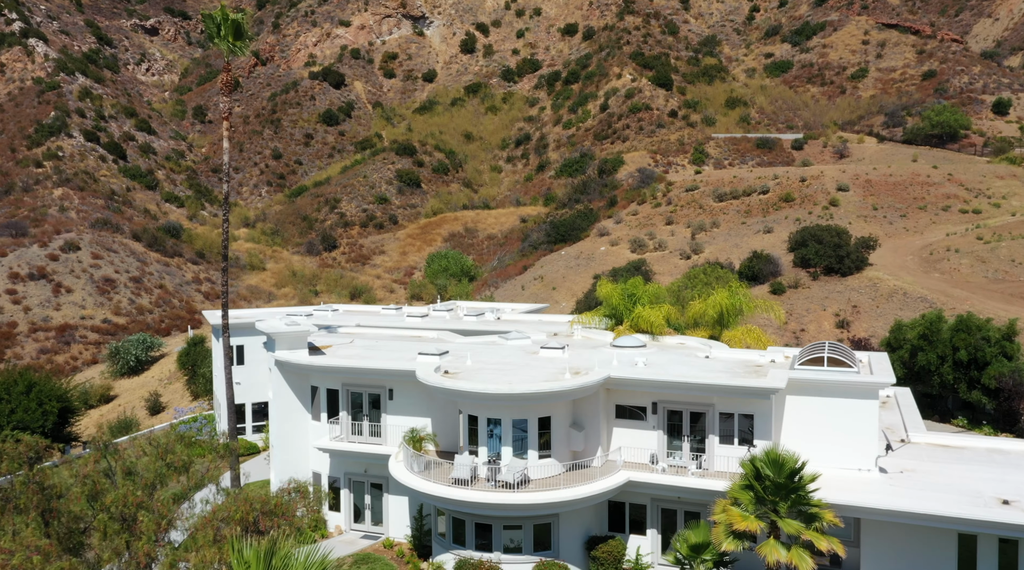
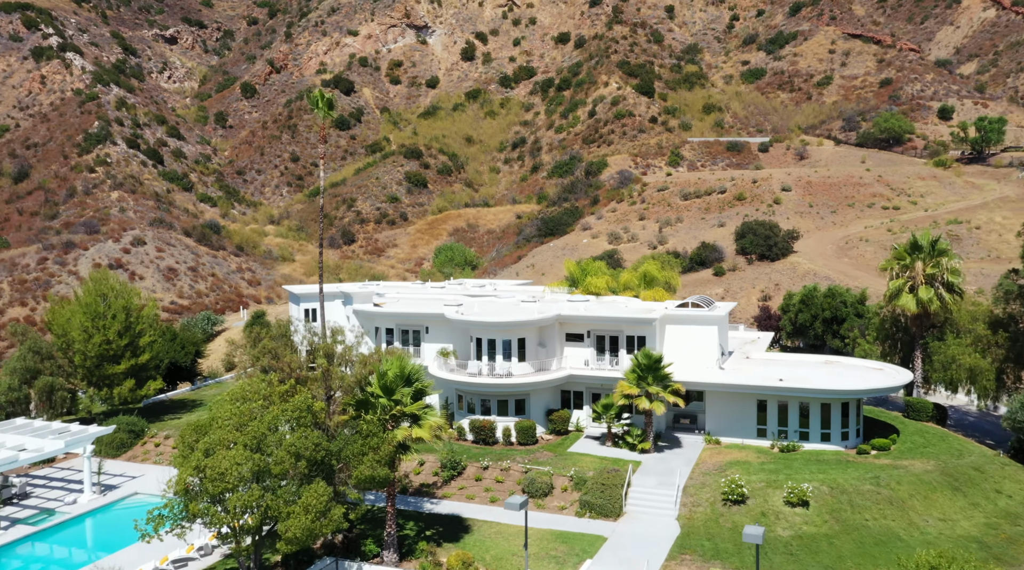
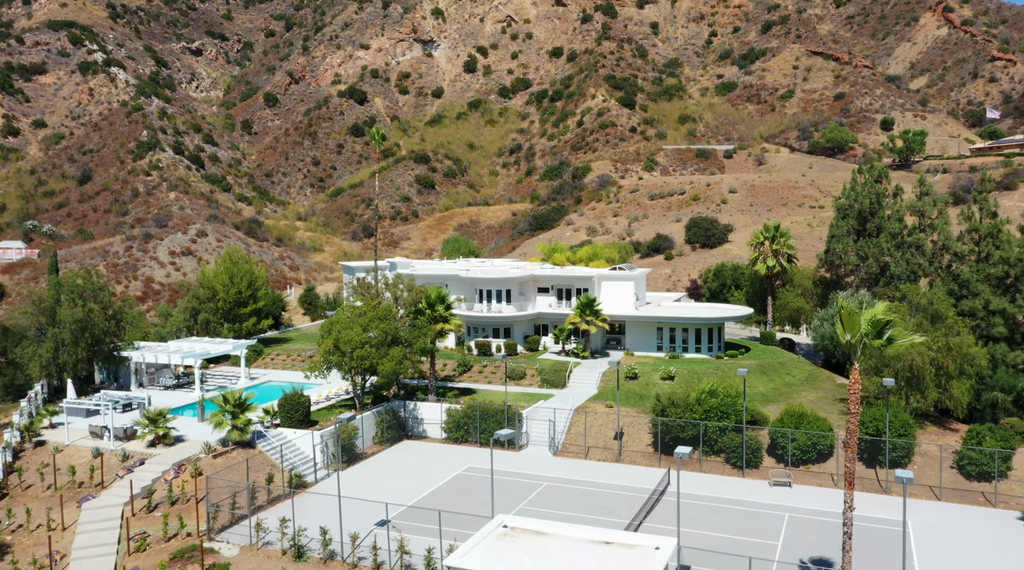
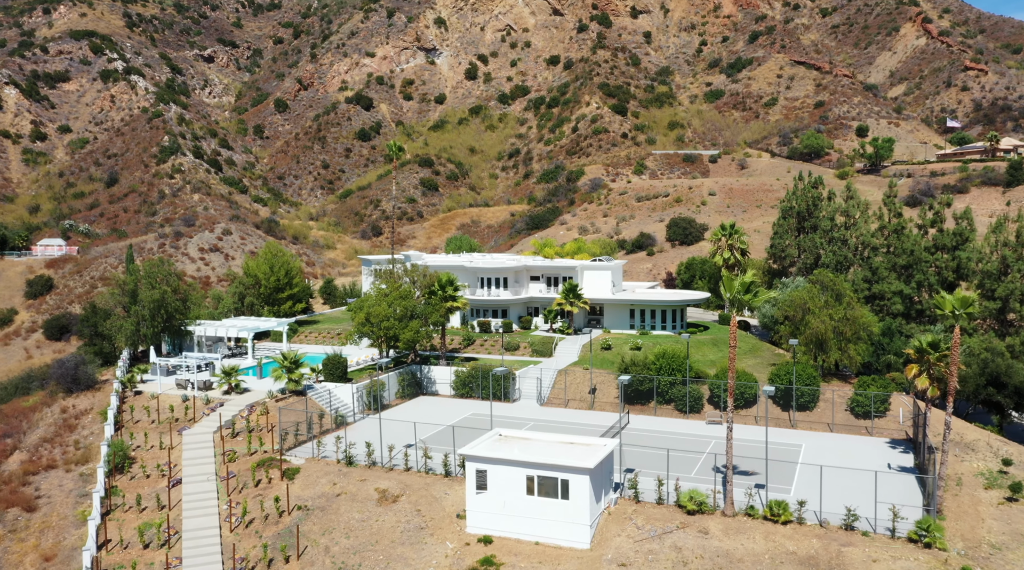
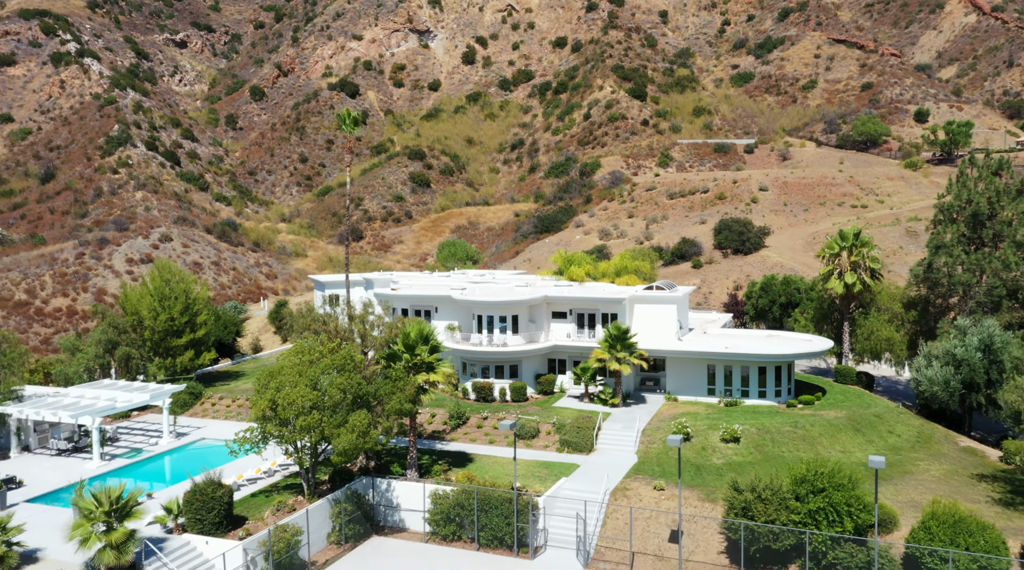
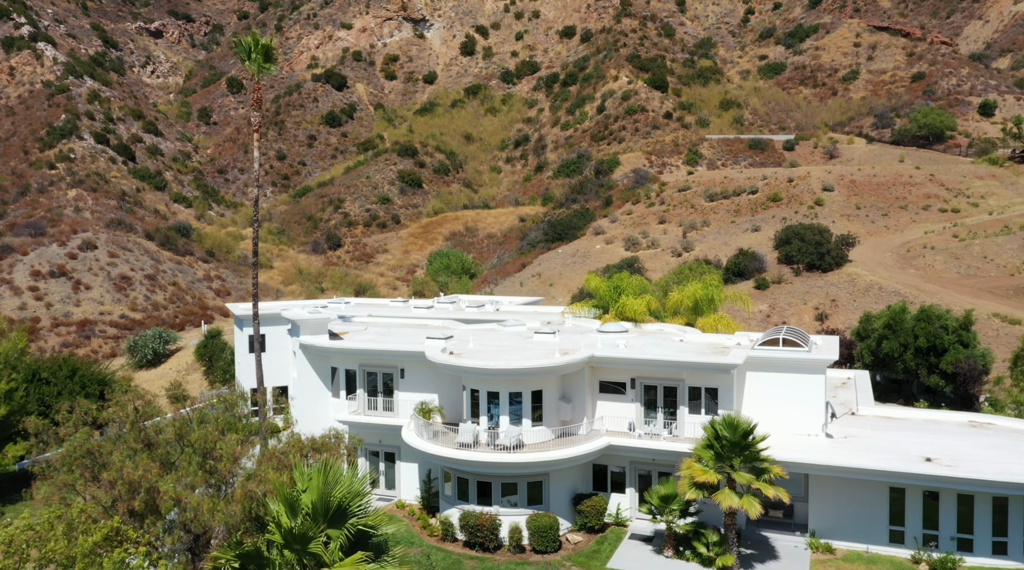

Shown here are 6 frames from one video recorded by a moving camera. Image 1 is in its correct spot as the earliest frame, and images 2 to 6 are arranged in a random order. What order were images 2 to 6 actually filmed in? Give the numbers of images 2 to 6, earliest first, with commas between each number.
6, 2, 5, 3, 4
